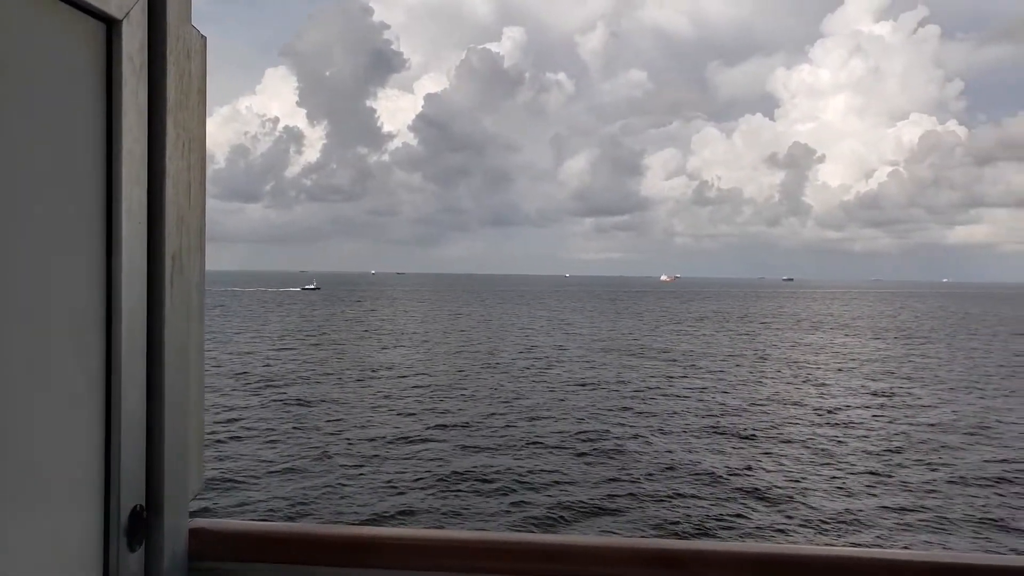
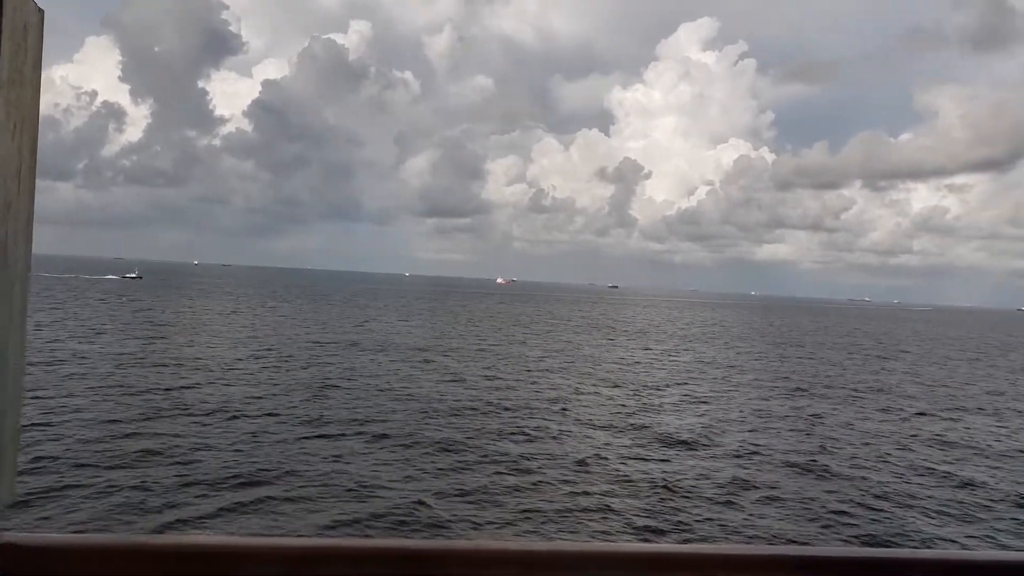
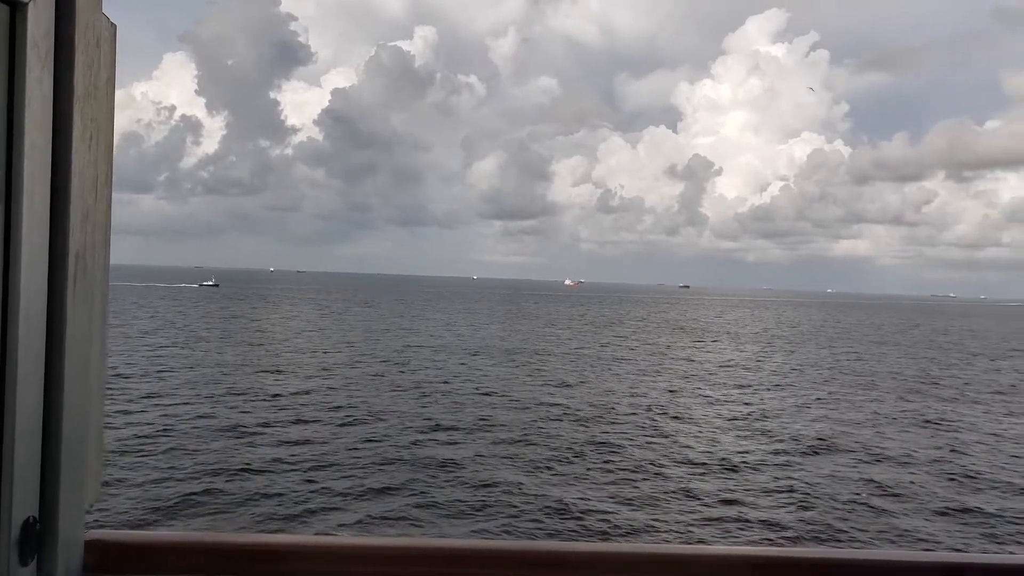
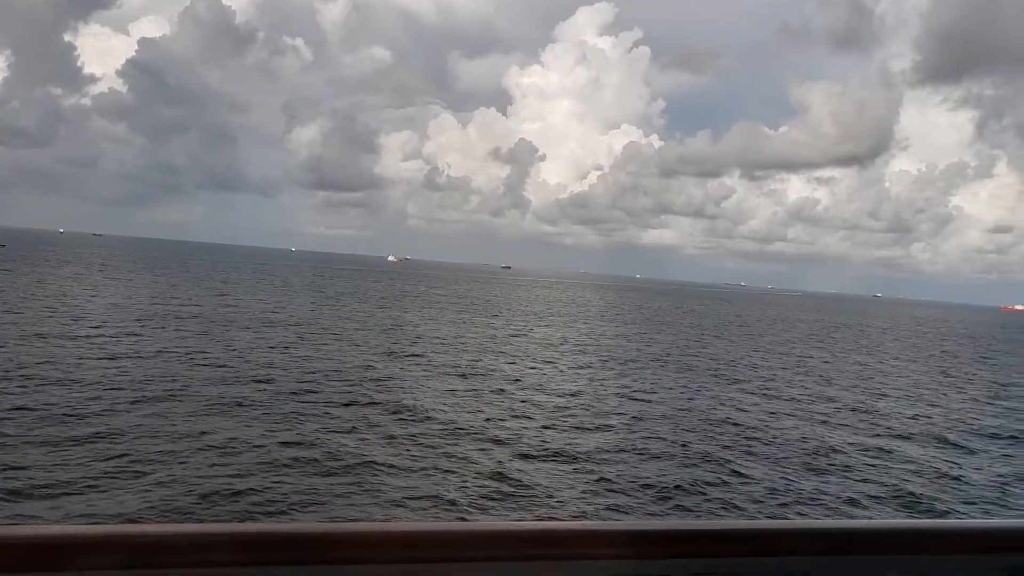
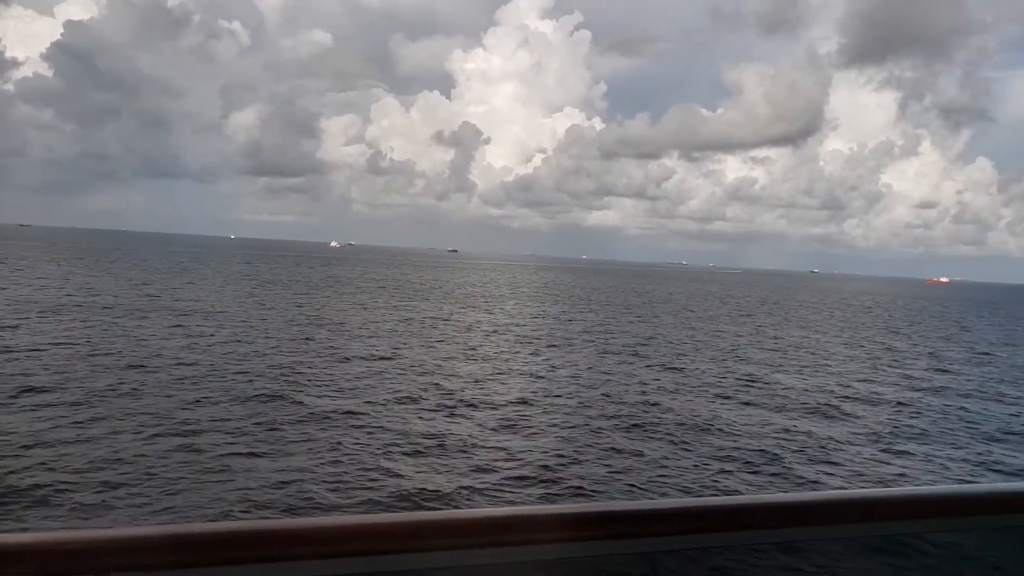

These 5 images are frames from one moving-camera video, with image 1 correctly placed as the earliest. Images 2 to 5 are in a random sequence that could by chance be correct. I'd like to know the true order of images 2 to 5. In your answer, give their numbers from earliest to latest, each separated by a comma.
3, 2, 4, 5
